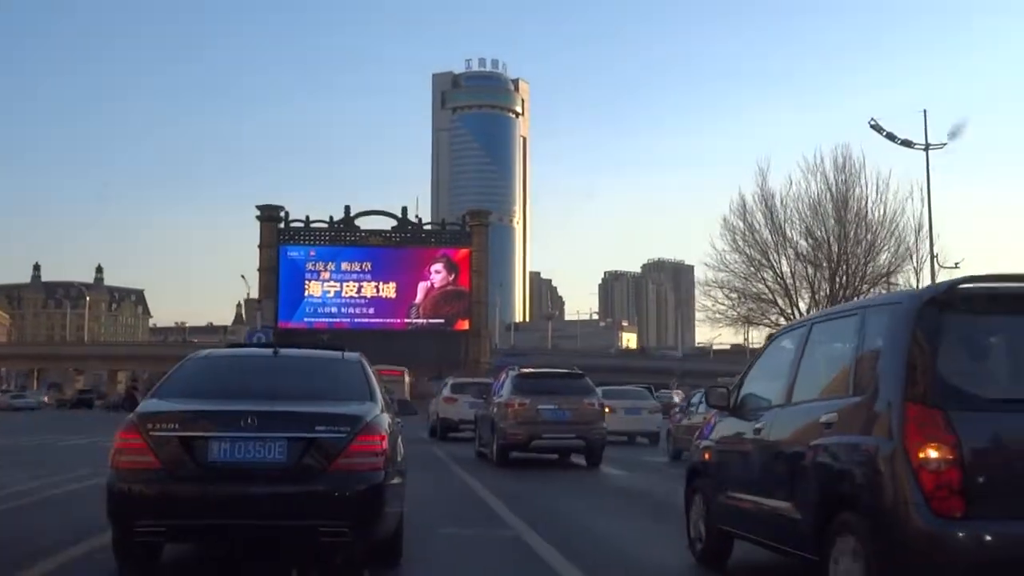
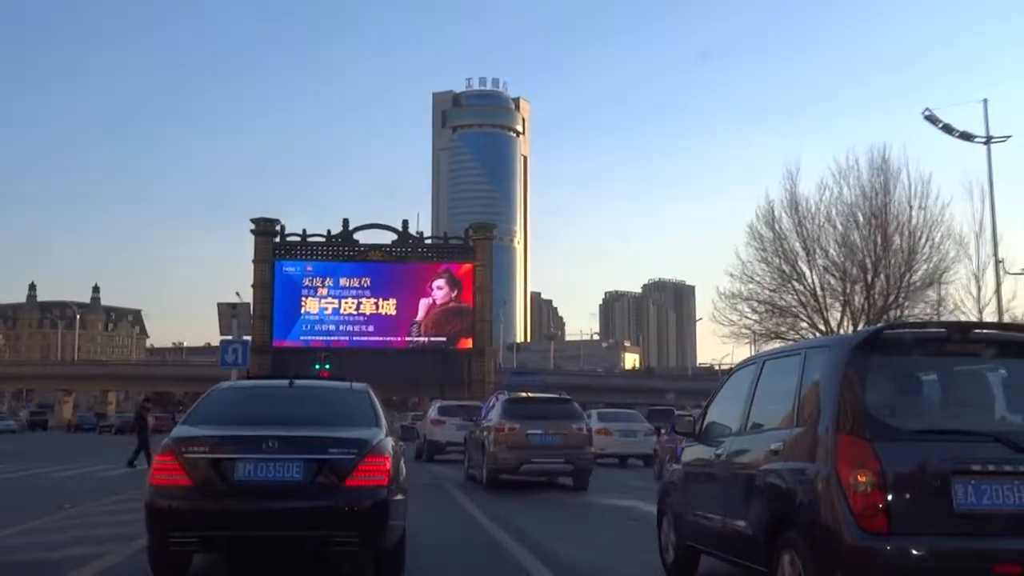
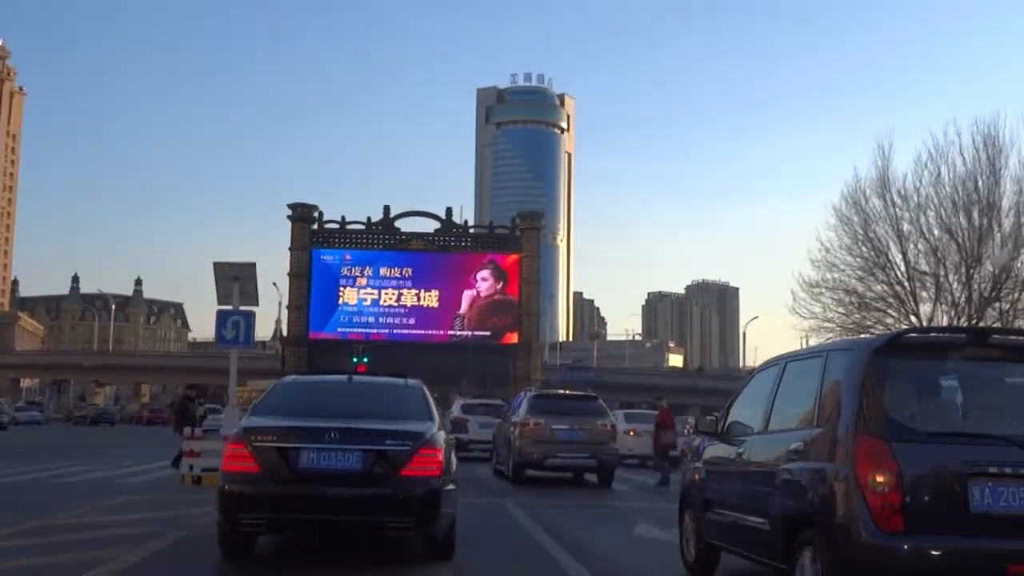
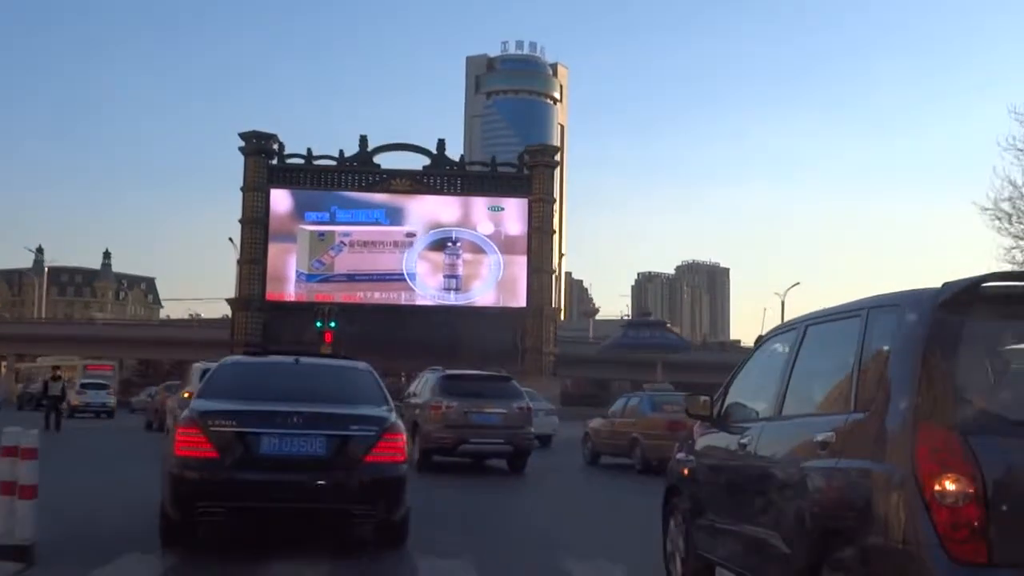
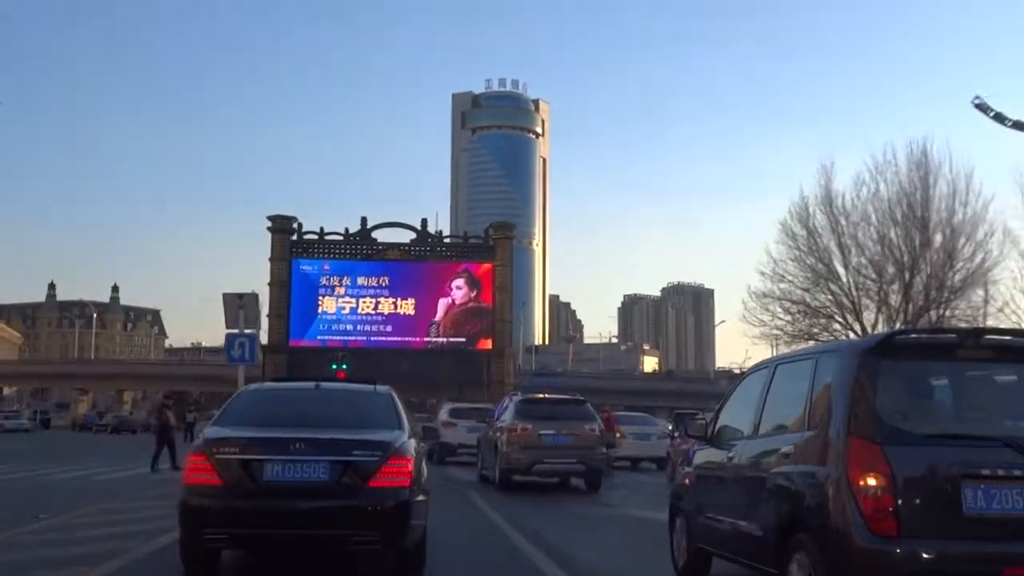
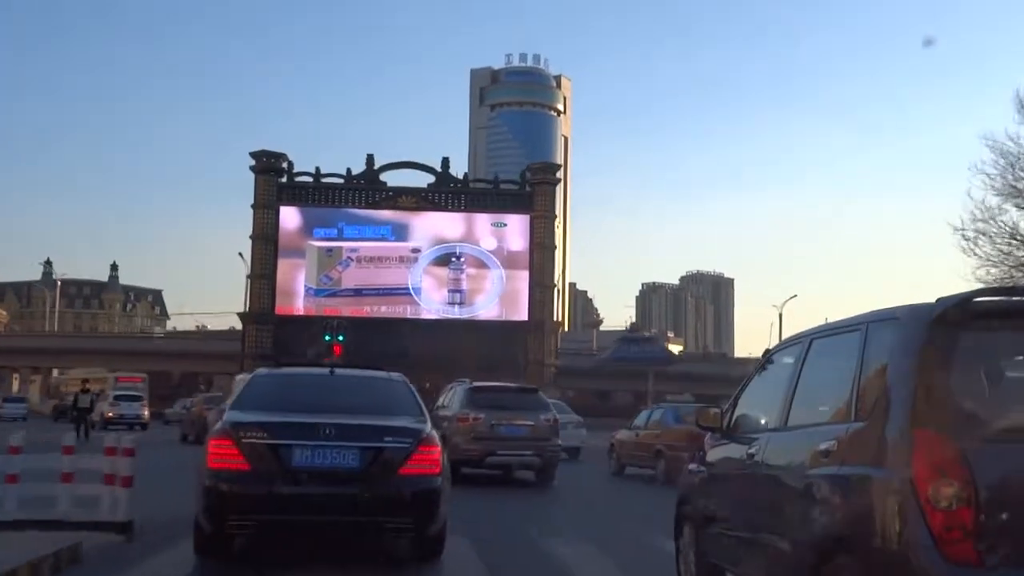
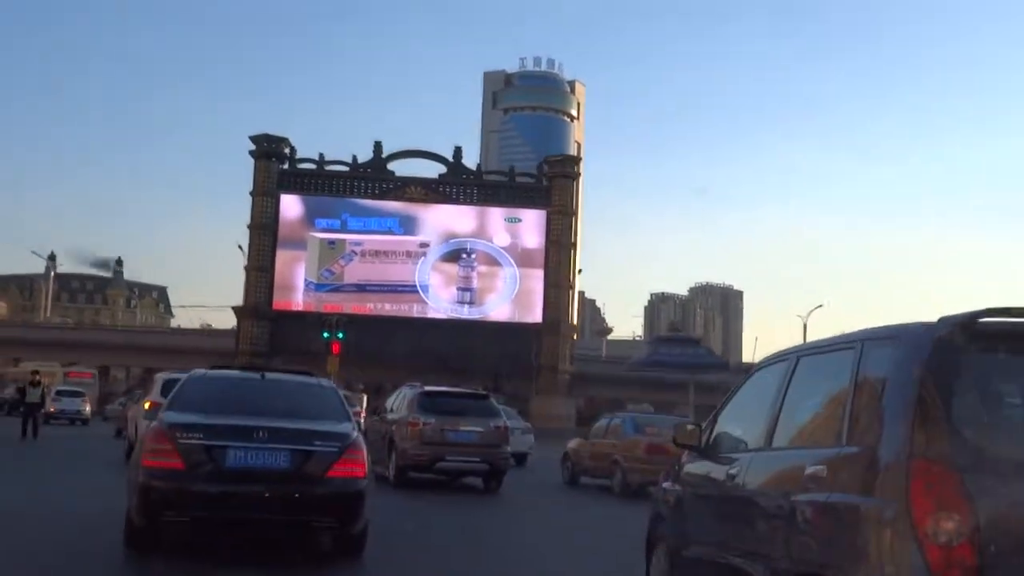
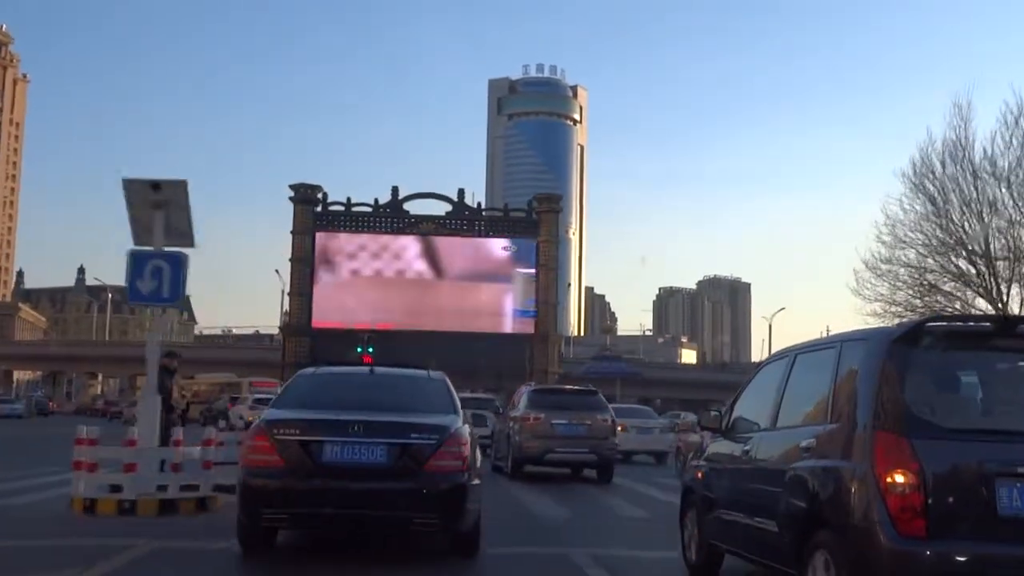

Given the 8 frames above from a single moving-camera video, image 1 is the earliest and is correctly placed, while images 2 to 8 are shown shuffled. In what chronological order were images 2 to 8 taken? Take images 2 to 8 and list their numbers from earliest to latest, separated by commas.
2, 5, 3, 8, 6, 4, 7
